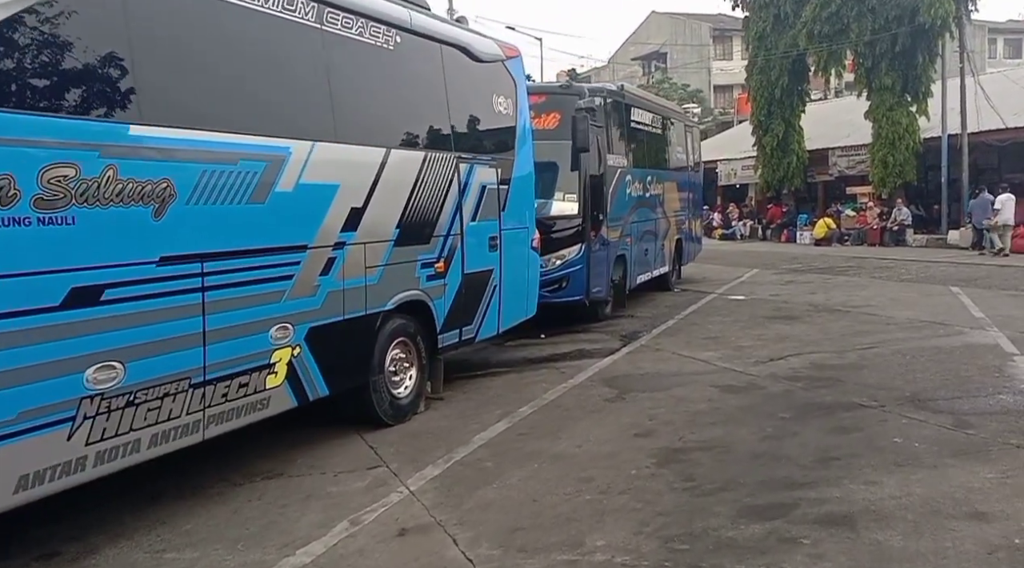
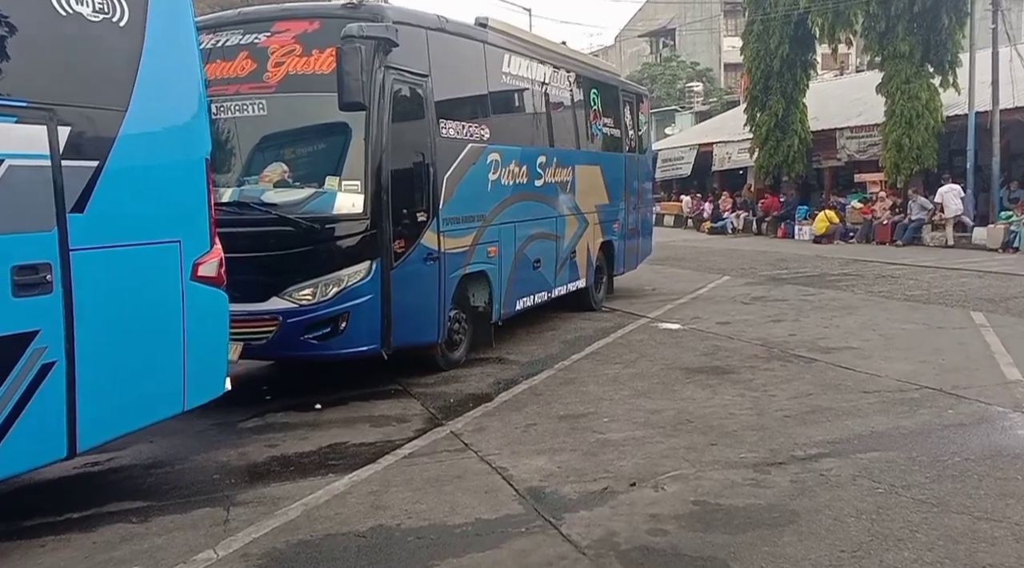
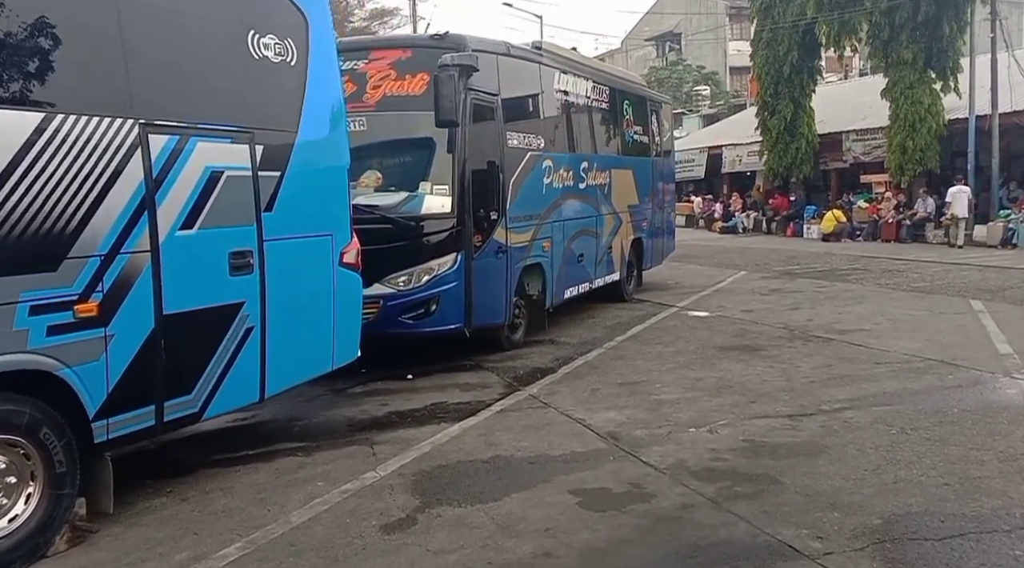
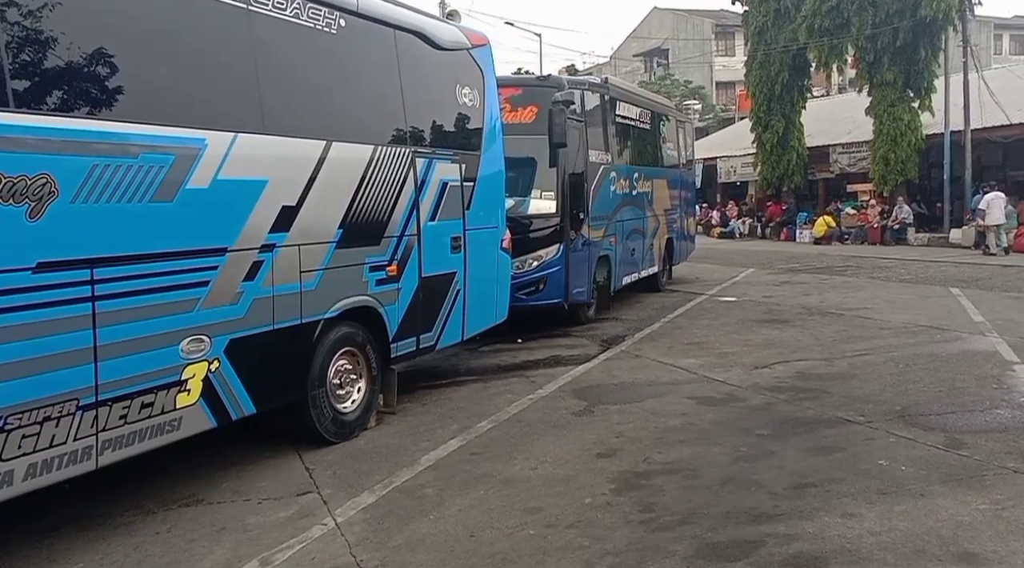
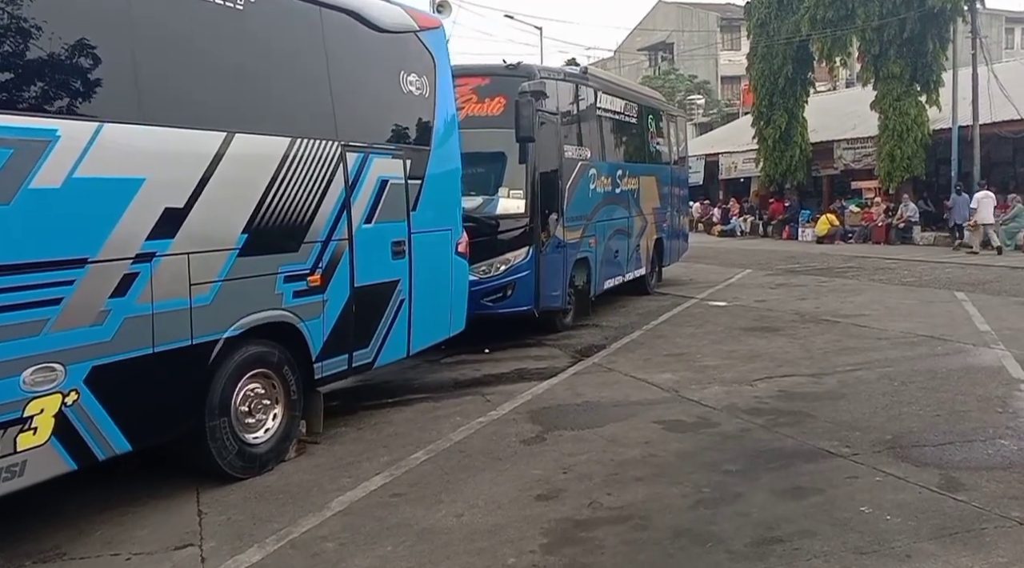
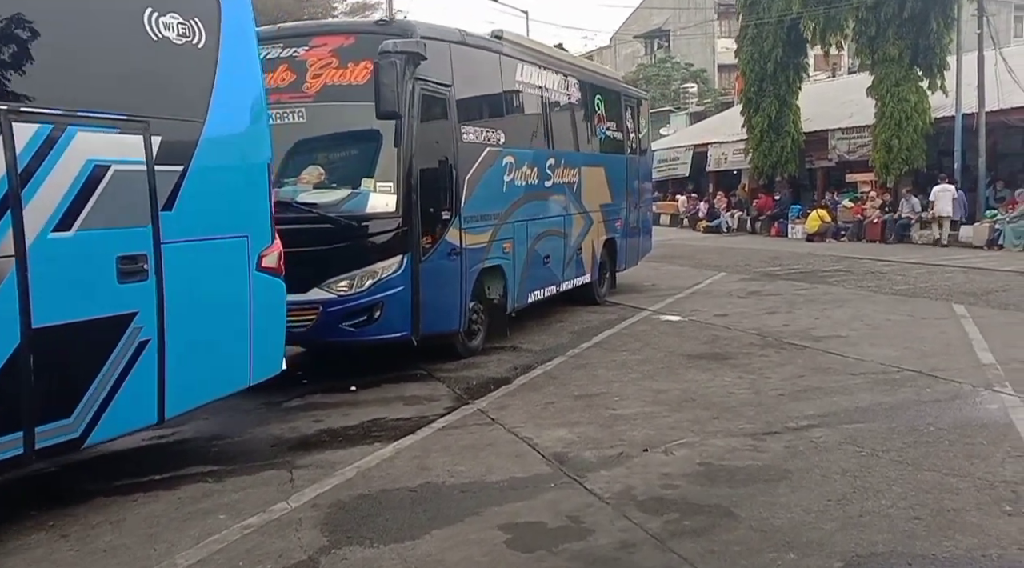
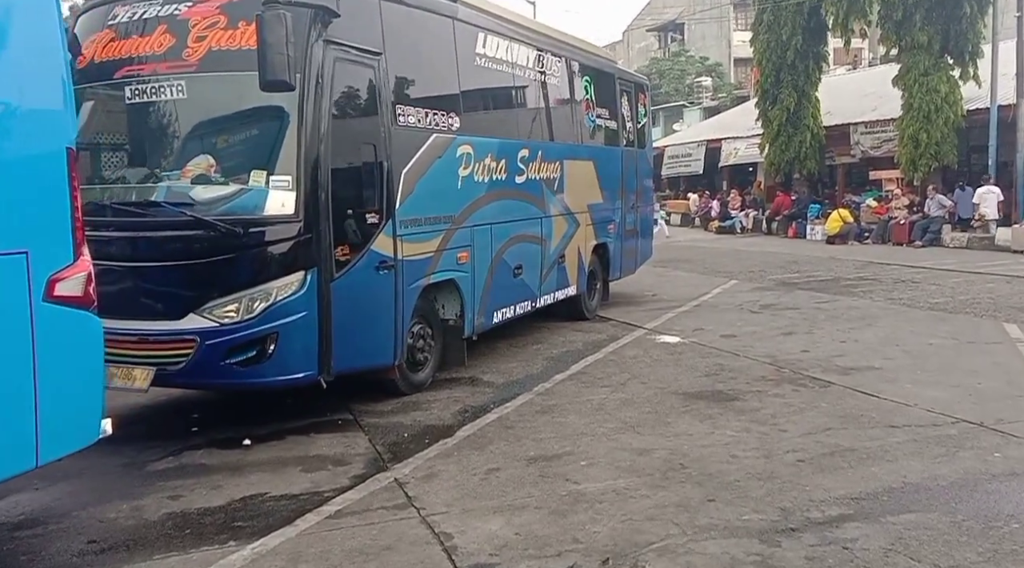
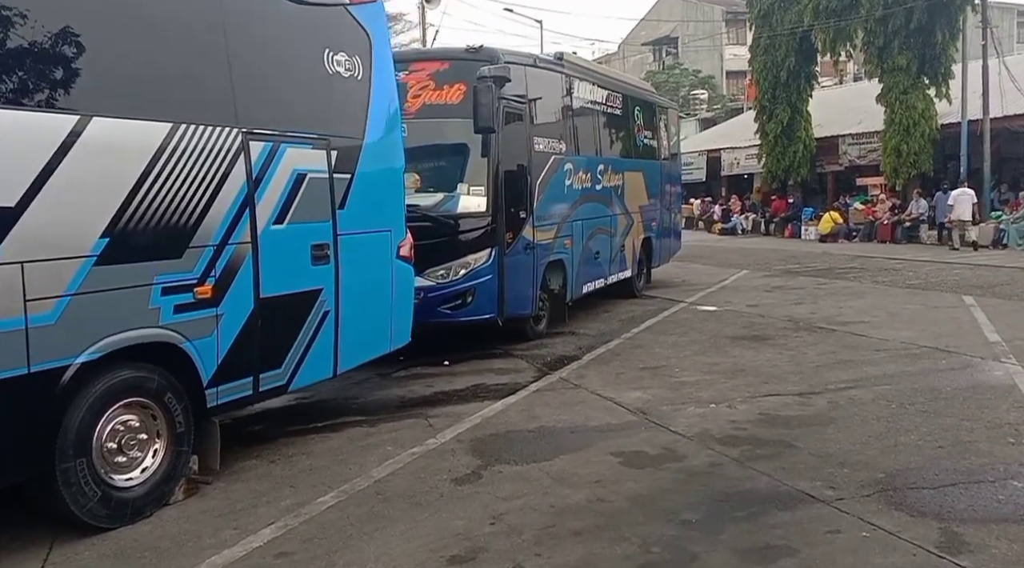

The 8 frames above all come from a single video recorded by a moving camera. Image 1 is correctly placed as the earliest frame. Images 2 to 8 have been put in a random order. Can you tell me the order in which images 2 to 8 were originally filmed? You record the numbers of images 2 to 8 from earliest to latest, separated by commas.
4, 5, 8, 3, 6, 2, 7
